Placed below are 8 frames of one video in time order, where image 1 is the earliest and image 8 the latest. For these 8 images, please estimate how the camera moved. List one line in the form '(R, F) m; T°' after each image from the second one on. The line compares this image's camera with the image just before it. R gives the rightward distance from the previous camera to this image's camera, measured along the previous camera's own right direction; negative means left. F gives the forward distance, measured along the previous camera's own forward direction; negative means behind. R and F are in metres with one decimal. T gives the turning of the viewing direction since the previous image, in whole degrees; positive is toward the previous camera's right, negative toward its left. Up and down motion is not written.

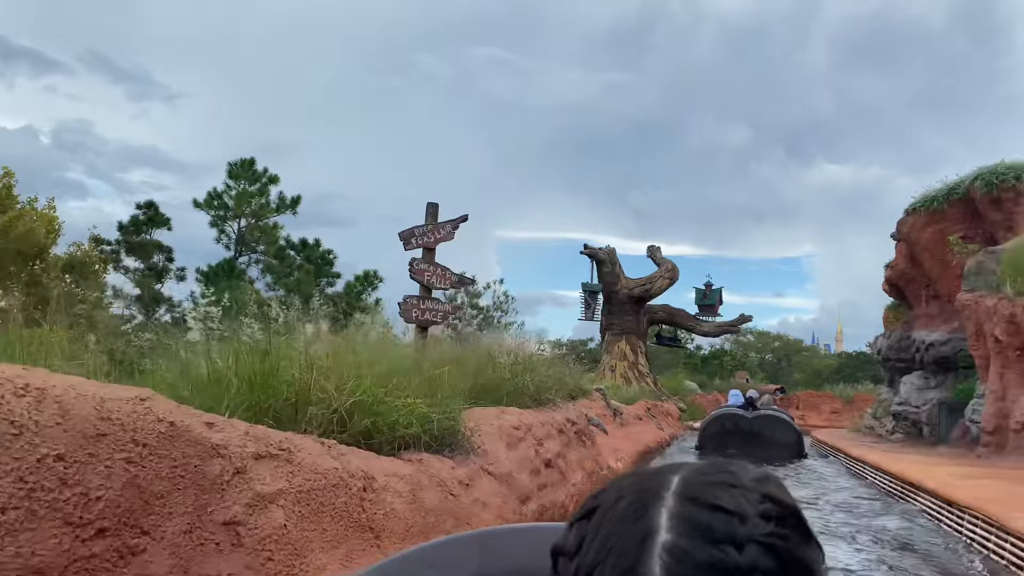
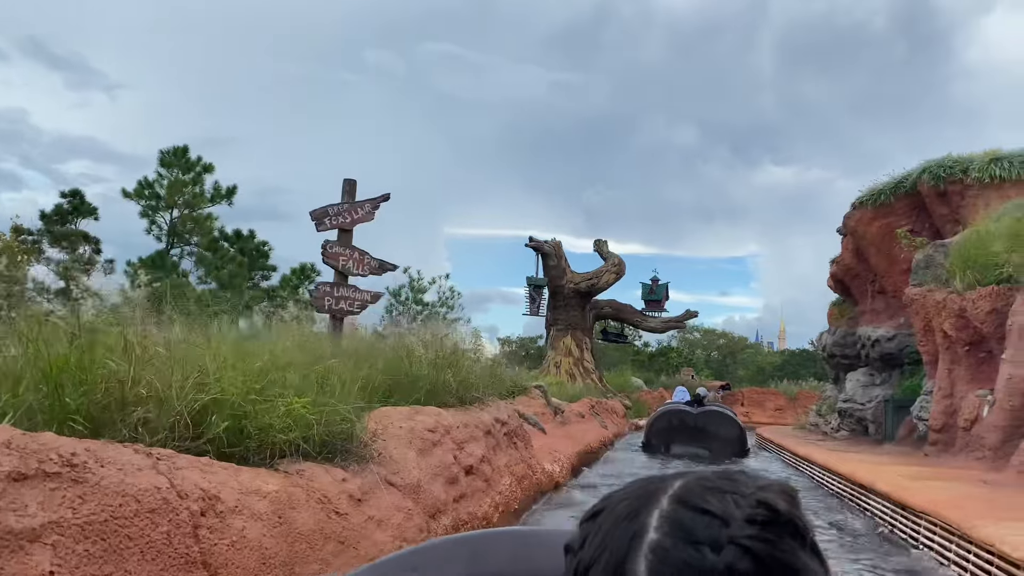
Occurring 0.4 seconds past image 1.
(+0.2, +0.6) m; +3°
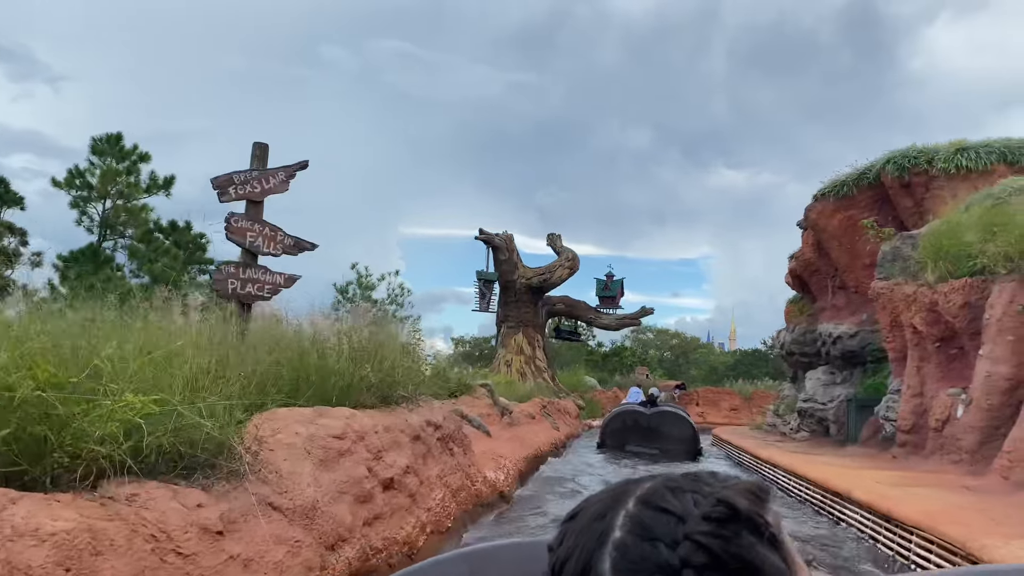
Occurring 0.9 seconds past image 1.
(+0.1, +0.8) m; +3°
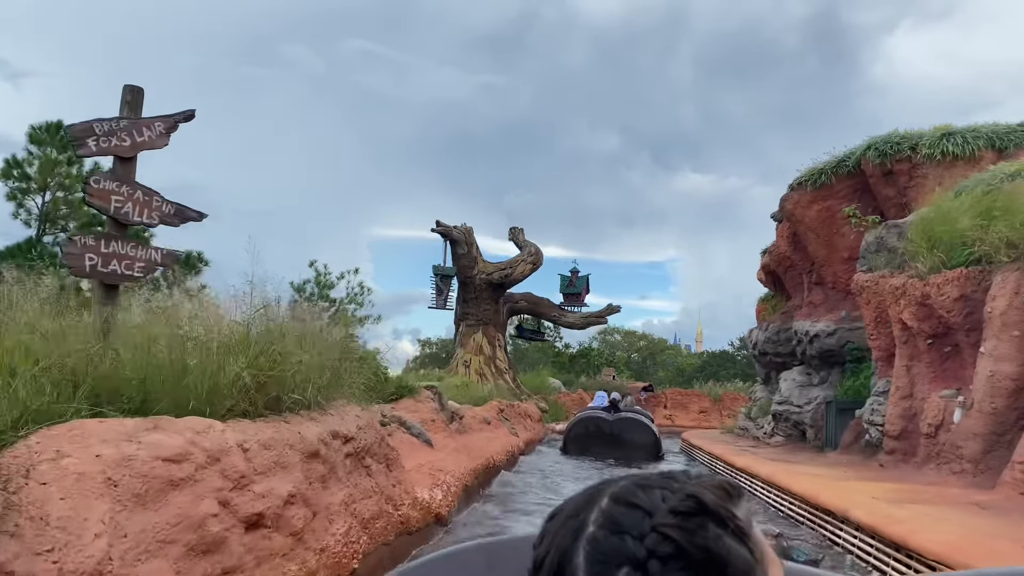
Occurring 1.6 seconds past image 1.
(+0.2, +0.9) m; +2°
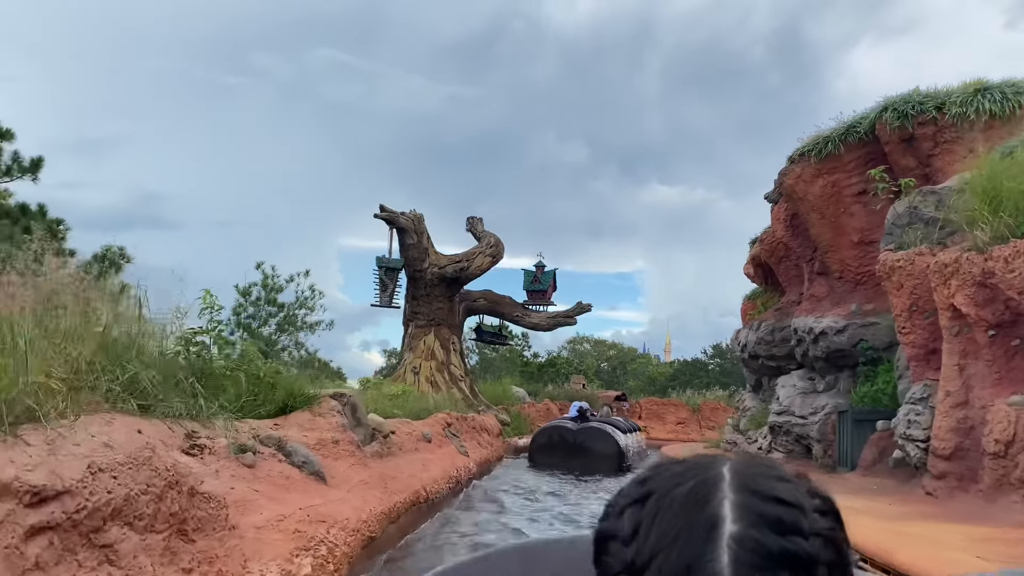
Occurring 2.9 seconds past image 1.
(+0.2, +1.9) m; +2°
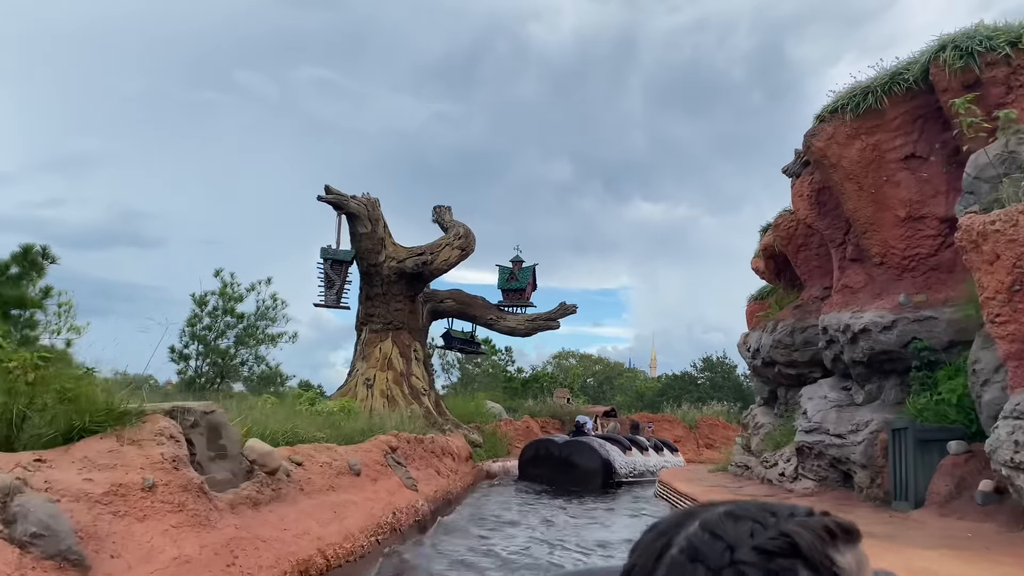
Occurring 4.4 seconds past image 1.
(+0.2, +2.0) m; +1°
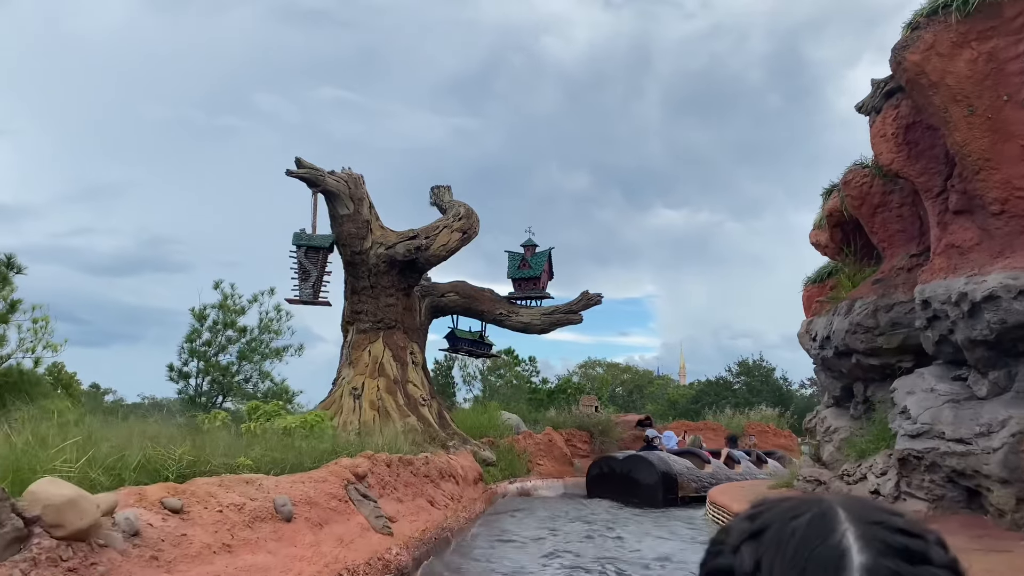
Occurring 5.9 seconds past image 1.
(+0.1, +1.9) m; -2°
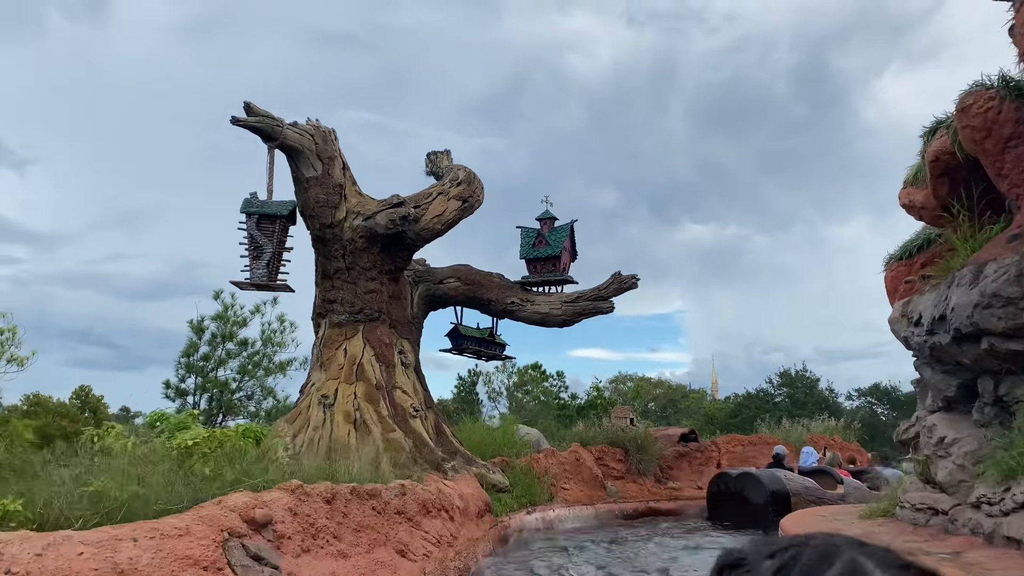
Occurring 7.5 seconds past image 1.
(+0.1, +2.0) m; -2°
